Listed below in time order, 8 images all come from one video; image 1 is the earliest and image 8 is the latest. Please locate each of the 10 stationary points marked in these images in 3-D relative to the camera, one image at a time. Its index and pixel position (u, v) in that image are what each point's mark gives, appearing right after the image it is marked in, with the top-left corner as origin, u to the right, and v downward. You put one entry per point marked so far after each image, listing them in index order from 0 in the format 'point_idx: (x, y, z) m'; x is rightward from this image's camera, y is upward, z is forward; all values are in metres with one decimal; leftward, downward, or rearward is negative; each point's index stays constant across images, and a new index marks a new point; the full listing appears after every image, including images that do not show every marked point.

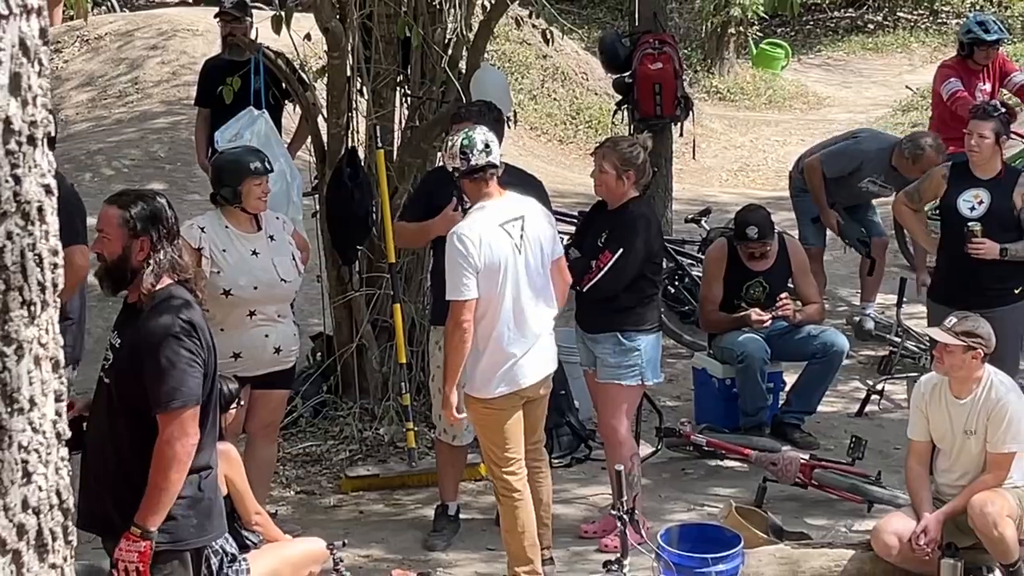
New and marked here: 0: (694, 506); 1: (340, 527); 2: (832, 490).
0: (+0.7, -0.9, +4.6) m
1: (-0.7, -1.0, +4.7) m
2: (+1.2, -0.8, +4.4) m
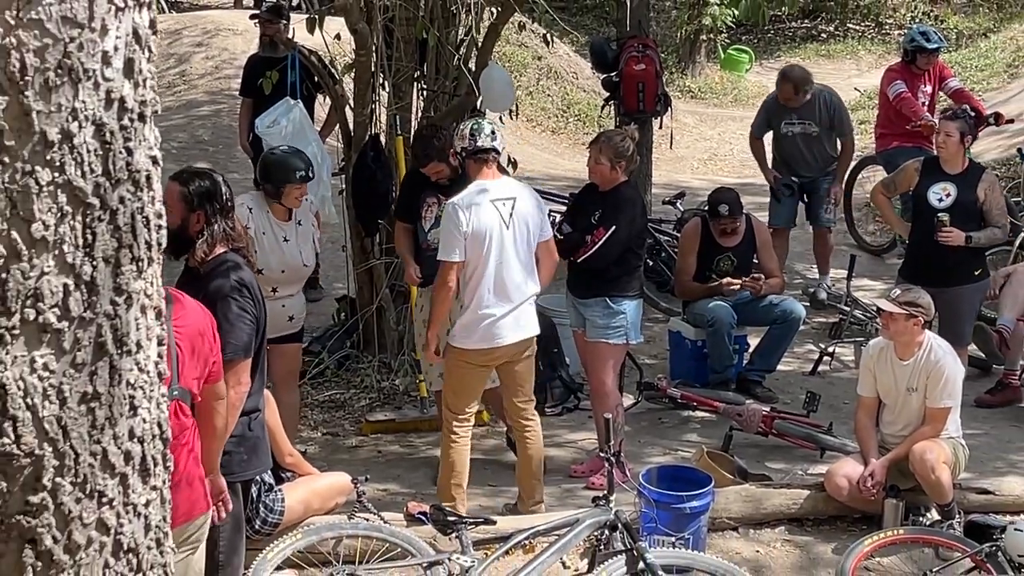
0: (+0.7, -0.7, +5.3) m
1: (-0.7, -0.8, +5.3) m
2: (+1.2, -0.7, +5.1) m
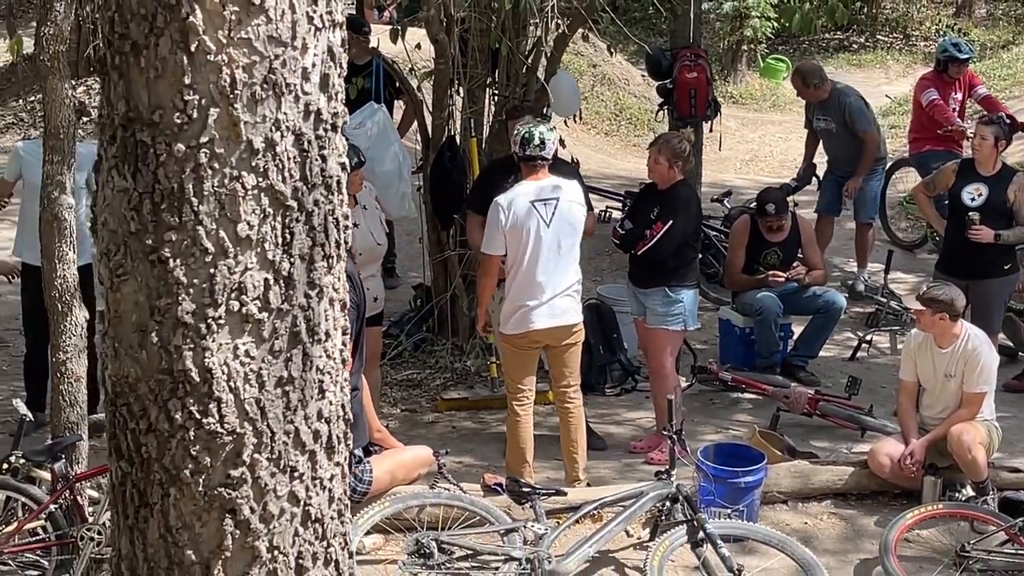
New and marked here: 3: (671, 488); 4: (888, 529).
0: (+1.0, -0.7, +5.7) m
1: (-0.4, -0.8, +5.7) m
2: (+1.5, -0.6, +5.5) m
3: (+0.7, -0.9, +4.9) m
4: (+1.6, -1.0, +4.9) m
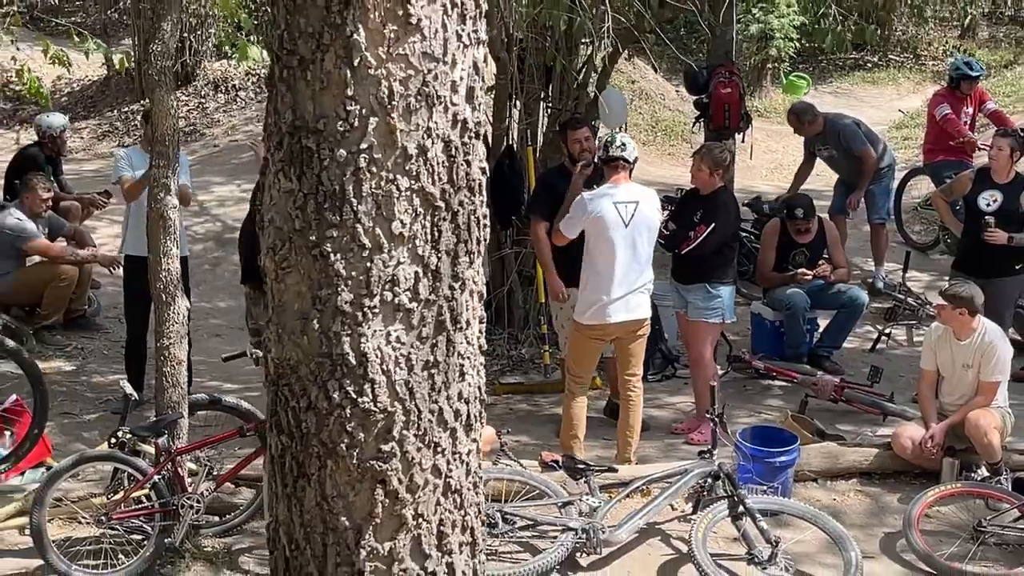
0: (+1.3, -0.7, +6.2) m
1: (-0.1, -0.7, +6.2) m
2: (+1.8, -0.6, +6.0) m
3: (+0.9, -0.8, +5.4) m
4: (+1.9, -1.0, +5.5) m
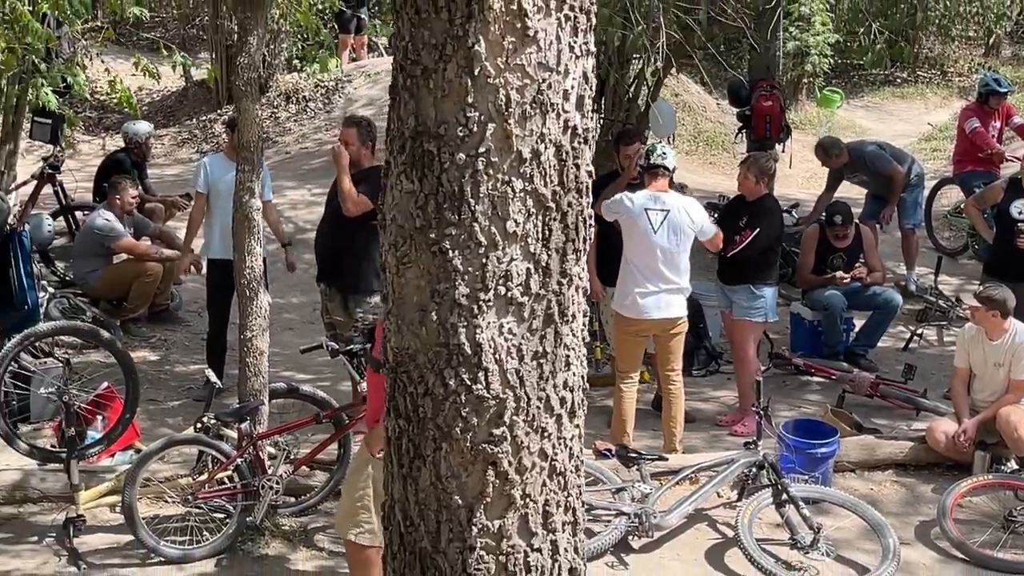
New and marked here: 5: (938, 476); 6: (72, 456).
0: (+1.6, -0.7, +6.5) m
1: (+0.2, -0.7, +6.5) m
2: (+2.1, -0.6, +6.4) m
3: (+1.2, -0.8, +5.7) m
4: (+2.2, -1.0, +5.8) m
5: (+2.3, -1.0, +6.2) m
6: (-2.1, -0.8, +5.3) m
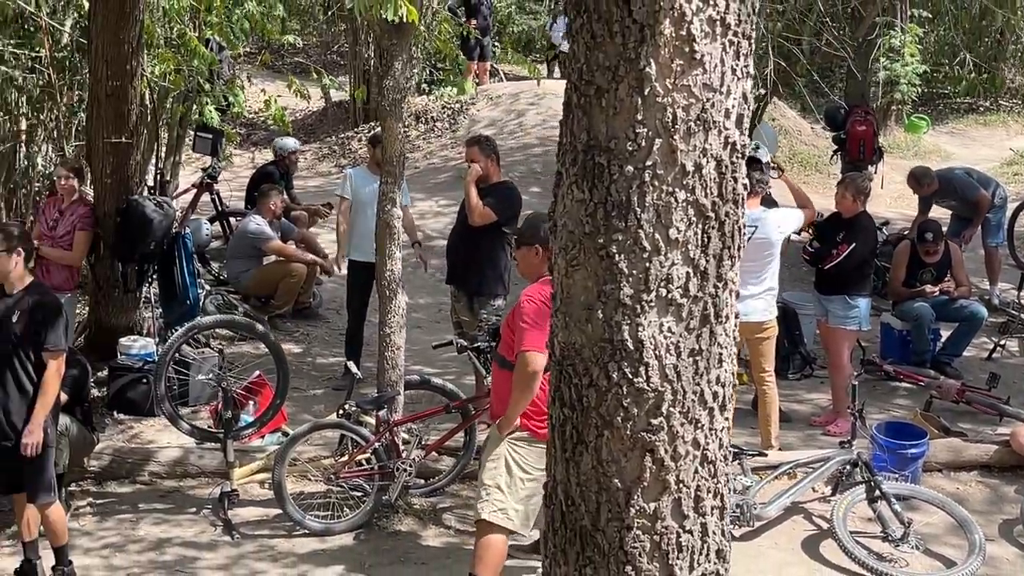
0: (+2.2, -0.8, +6.9) m
1: (+0.8, -0.8, +7.0) m
2: (+2.7, -0.7, +6.8) m
3: (+1.8, -0.9, +6.2) m
4: (+2.8, -1.1, +6.2) m
5: (+2.9, -1.1, +6.6) m
6: (-1.5, -0.8, +5.9) m
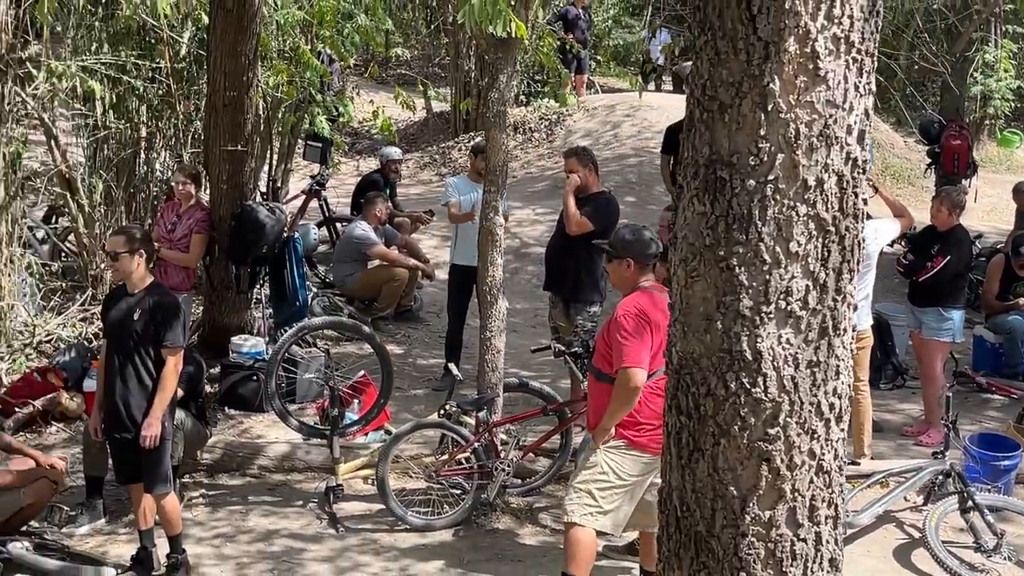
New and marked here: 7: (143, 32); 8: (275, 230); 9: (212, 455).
0: (+2.8, -0.8, +7.0) m
1: (+1.4, -0.8, +7.1) m
2: (+3.3, -0.8, +6.8) m
3: (+2.4, -1.0, +6.2) m
4: (+3.3, -1.2, +6.2) m
5: (+3.4, -1.2, +6.6) m
6: (-1.0, -0.8, +6.2) m
7: (-2.6, +1.9, +8.4) m
8: (-1.4, +0.3, +6.7) m
9: (-1.7, -1.0, +6.6) m
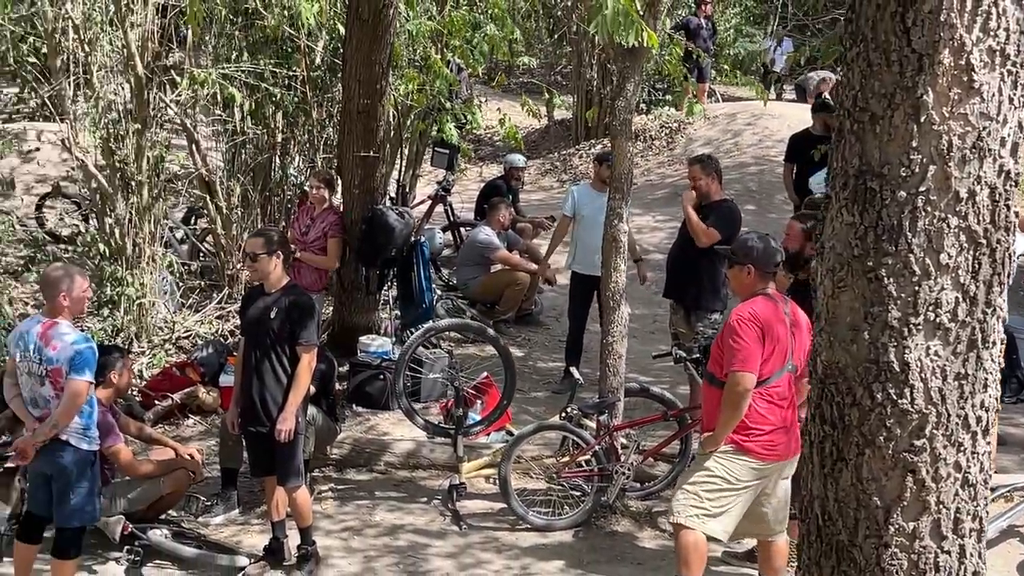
0: (+3.5, -0.9, +6.9) m
1: (+2.1, -0.9, +7.1) m
2: (+4.0, -0.9, +6.6) m
3: (+3.0, -1.0, +6.2) m
4: (+3.9, -1.3, +6.0) m
5: (+4.1, -1.3, +6.4) m
6: (-0.3, -0.8, +6.3) m
7: (-1.8, +1.9, +8.7) m
8: (-0.6, +0.3, +6.9) m
9: (-1.0, -1.0, +6.9) m
